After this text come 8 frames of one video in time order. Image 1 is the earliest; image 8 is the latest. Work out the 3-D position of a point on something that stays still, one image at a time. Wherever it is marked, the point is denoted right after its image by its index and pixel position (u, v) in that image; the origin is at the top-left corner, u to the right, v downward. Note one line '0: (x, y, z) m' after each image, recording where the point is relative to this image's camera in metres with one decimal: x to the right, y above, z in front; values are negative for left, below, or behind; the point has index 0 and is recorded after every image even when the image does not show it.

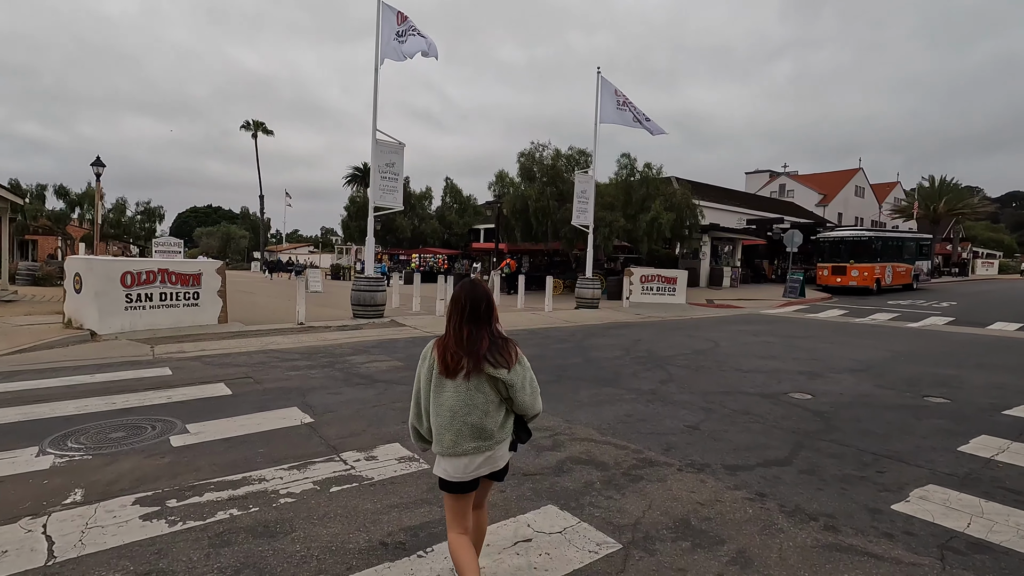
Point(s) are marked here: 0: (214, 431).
0: (-1.6, -0.8, +3.0) m
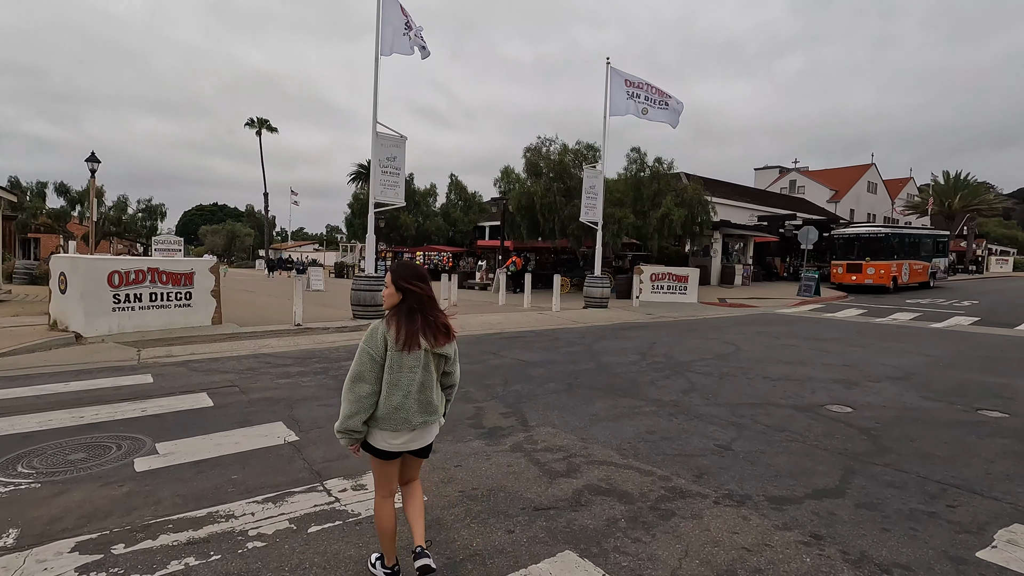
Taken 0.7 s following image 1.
0: (-1.6, -0.8, +2.6) m
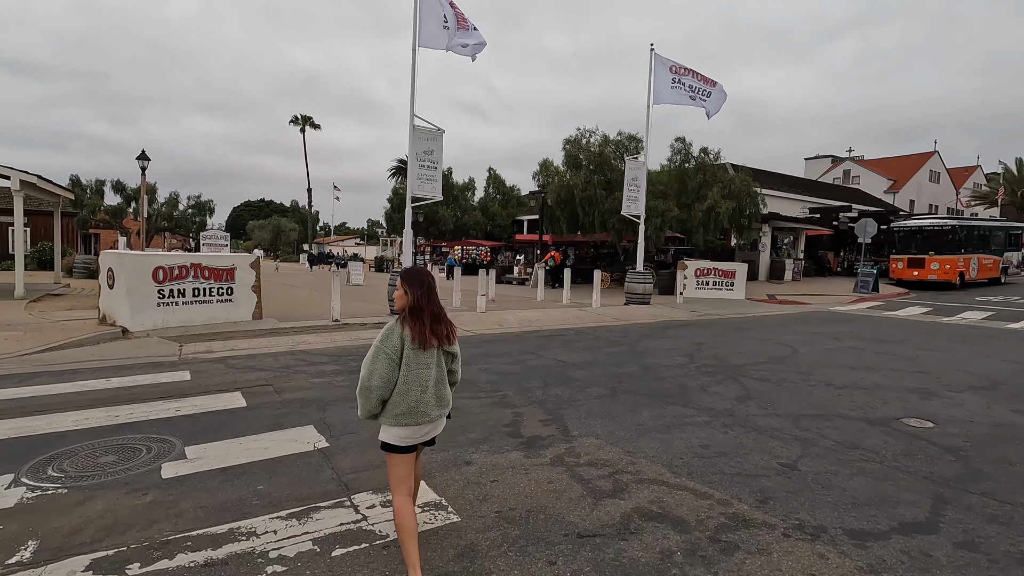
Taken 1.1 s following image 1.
0: (-1.4, -0.8, +2.5) m
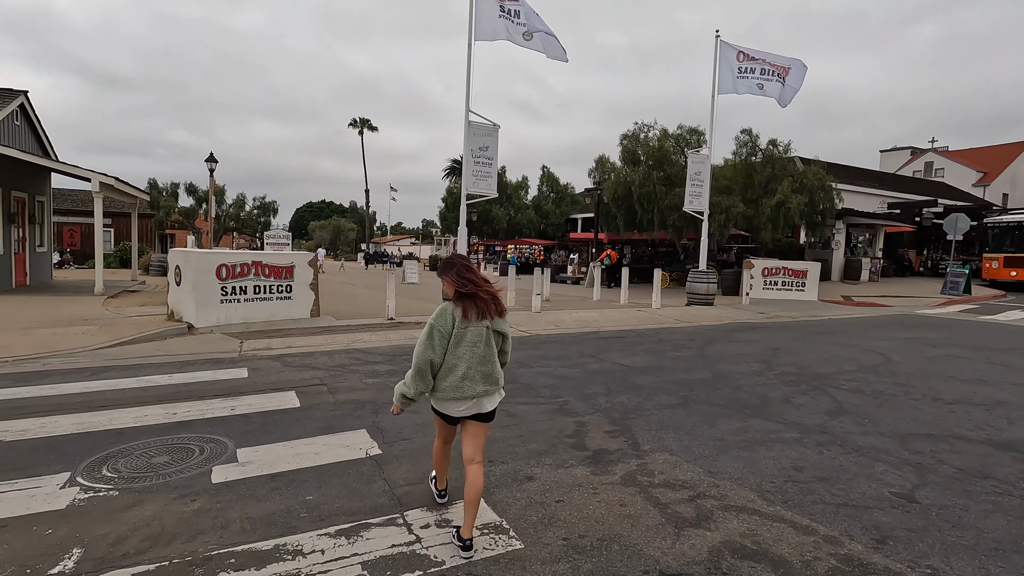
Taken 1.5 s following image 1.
0: (-1.1, -0.8, +2.4) m
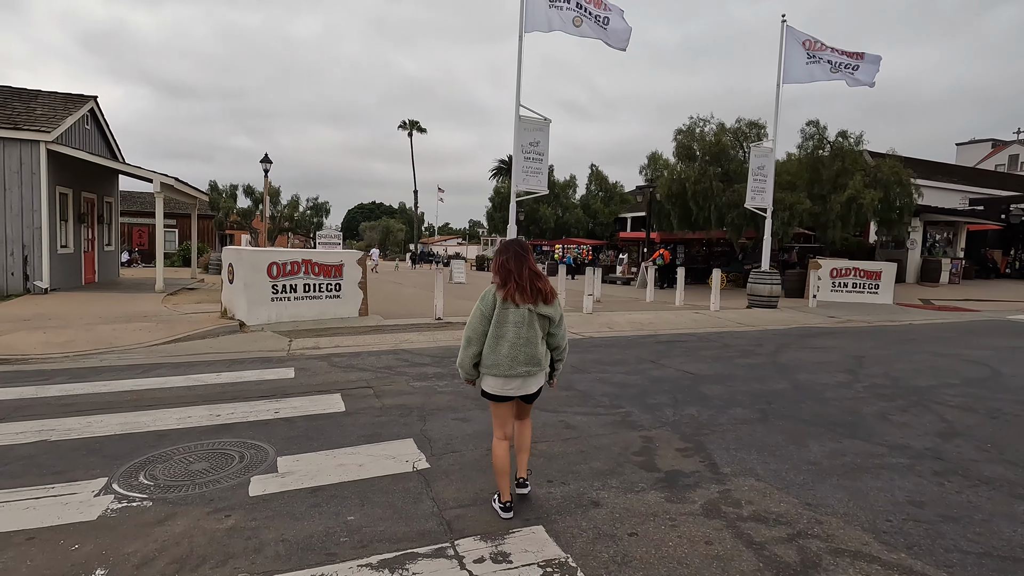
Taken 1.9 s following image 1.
0: (-0.9, -0.8, +2.3) m
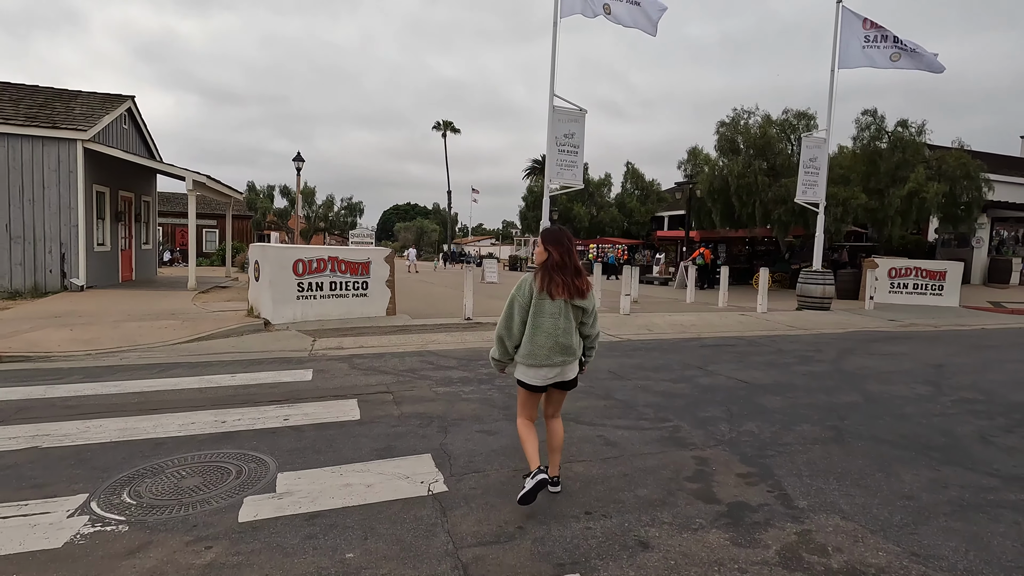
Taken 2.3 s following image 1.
0: (-0.8, -0.8, +2.0) m
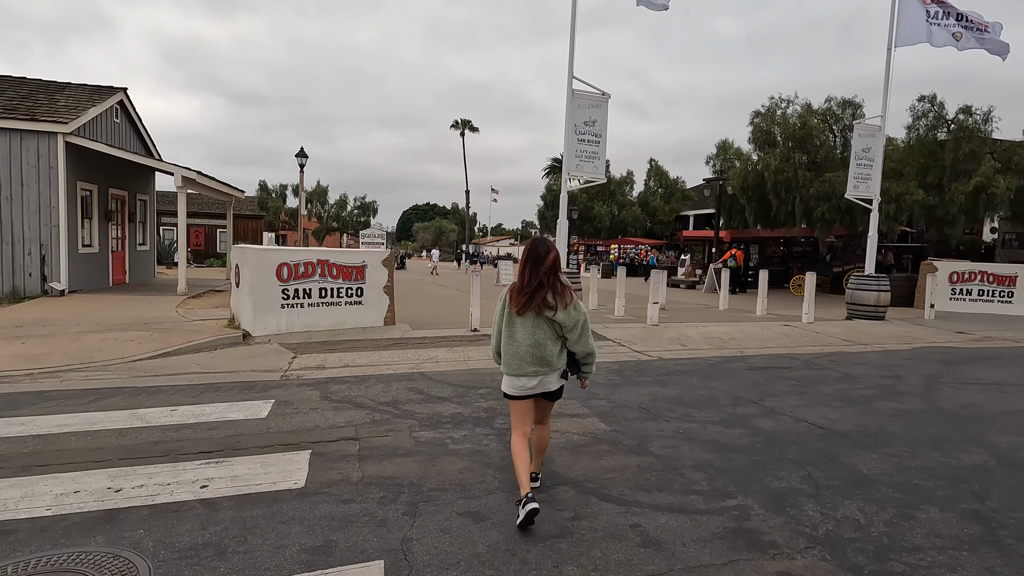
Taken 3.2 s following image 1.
0: (-0.8, -0.8, +1.2) m
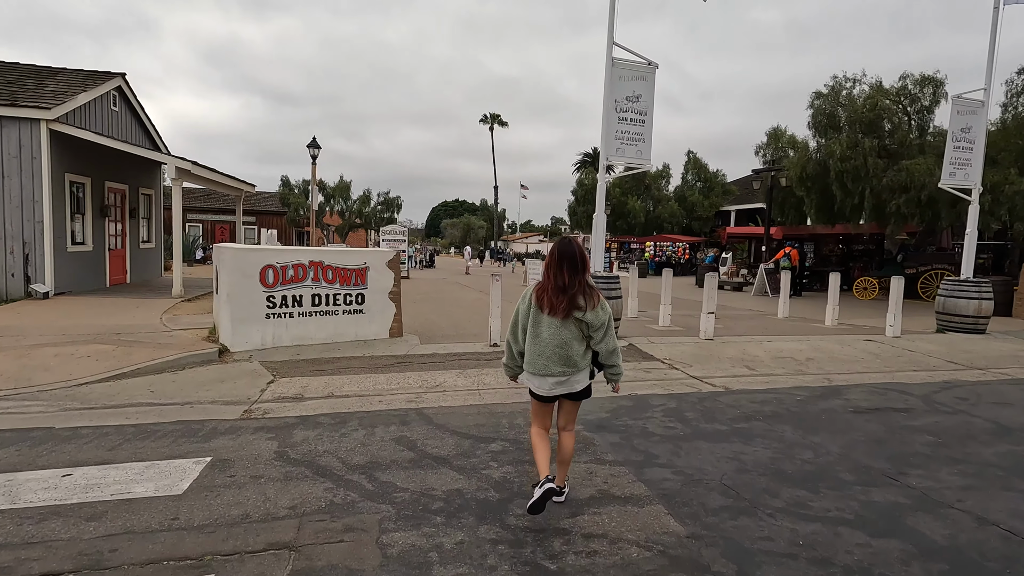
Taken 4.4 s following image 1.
0: (-0.8, -0.9, +0.3) m
